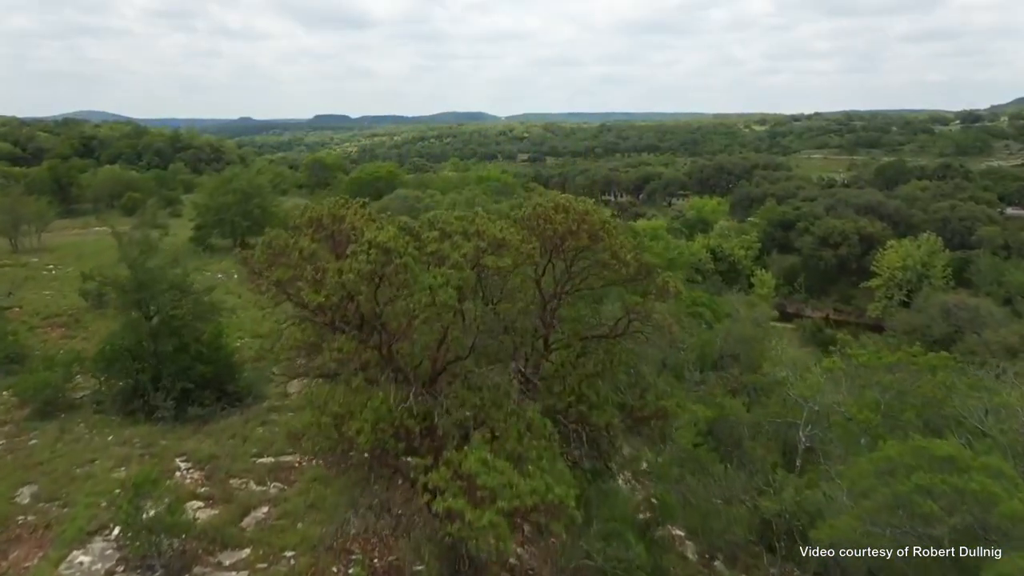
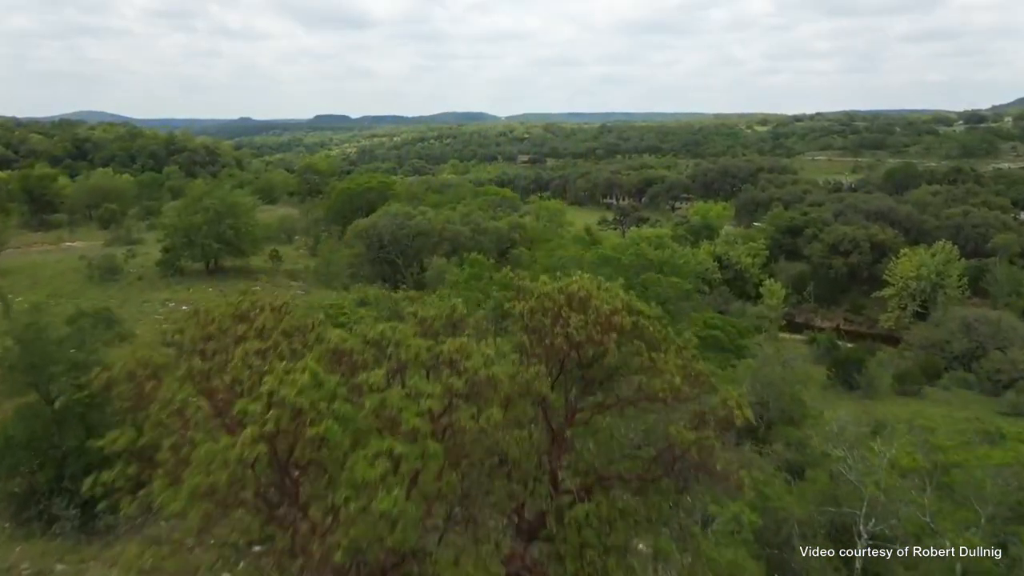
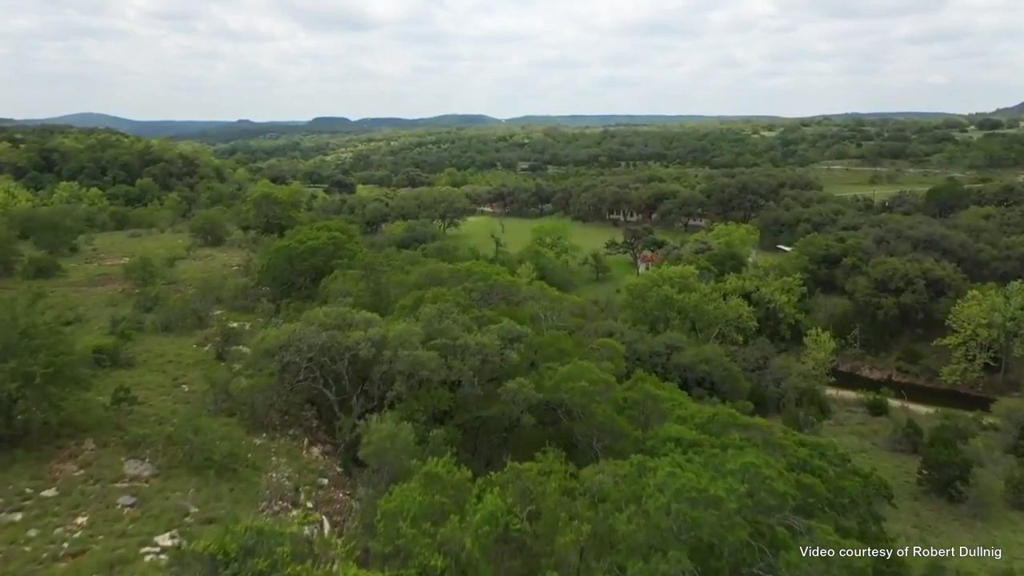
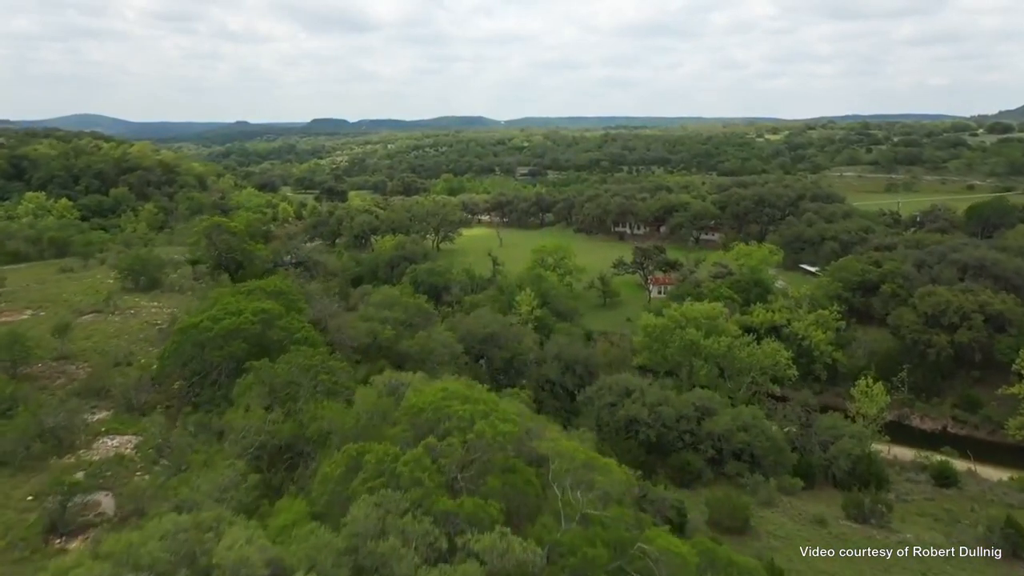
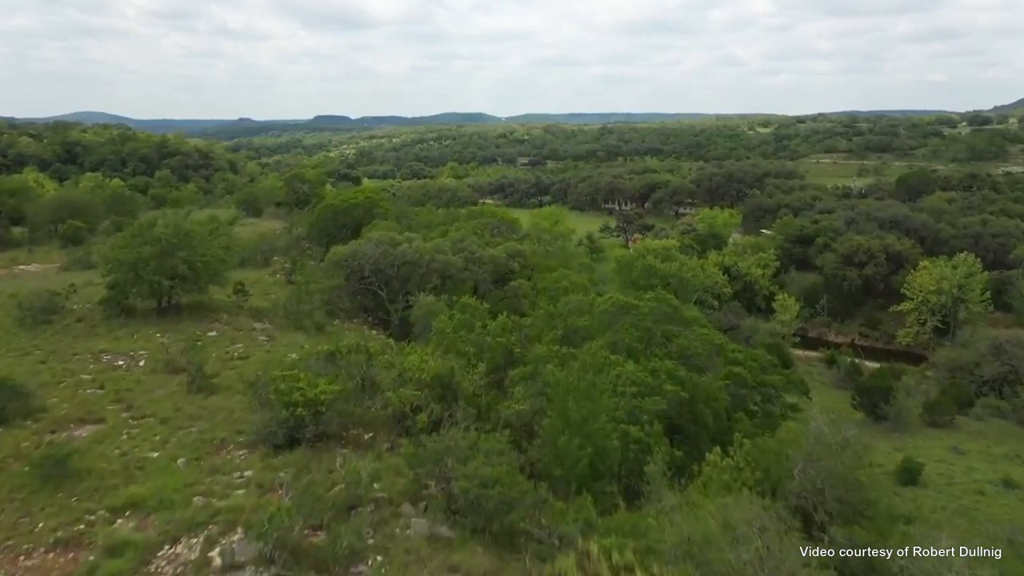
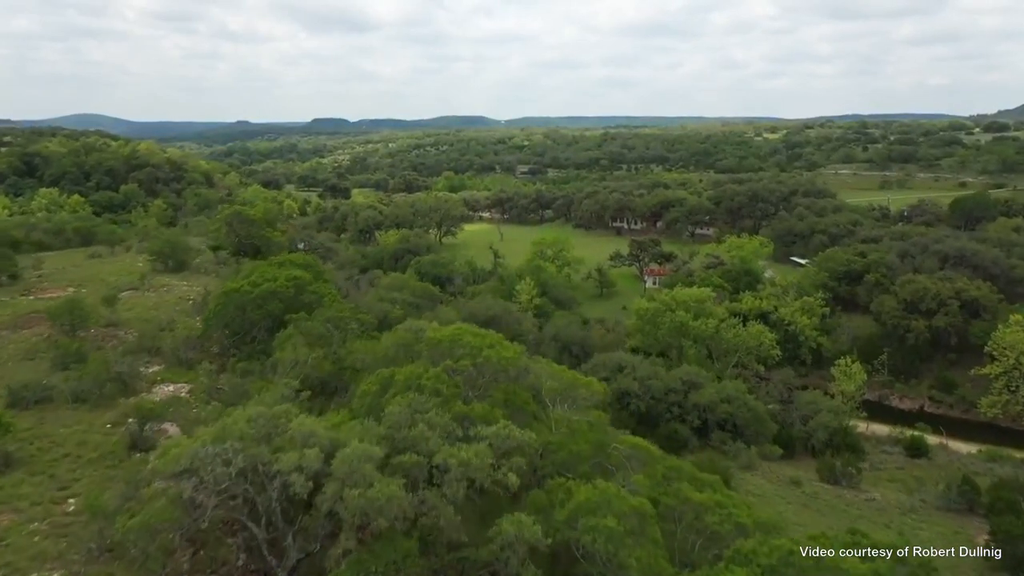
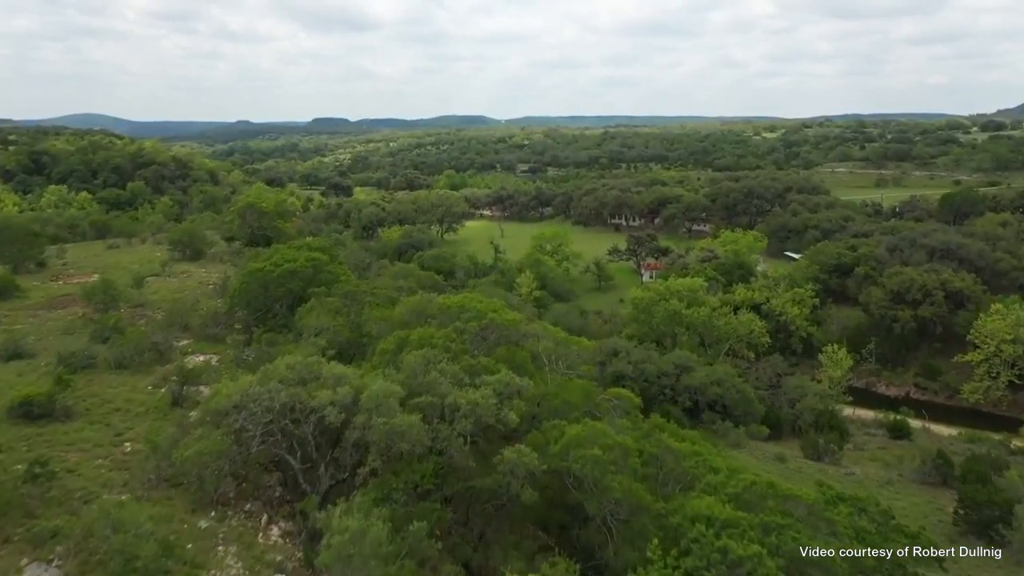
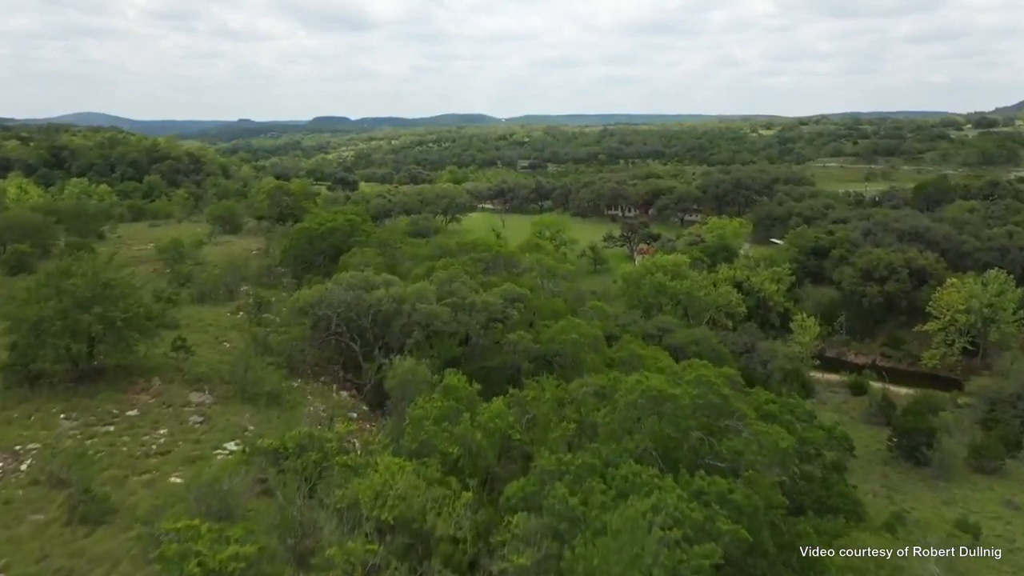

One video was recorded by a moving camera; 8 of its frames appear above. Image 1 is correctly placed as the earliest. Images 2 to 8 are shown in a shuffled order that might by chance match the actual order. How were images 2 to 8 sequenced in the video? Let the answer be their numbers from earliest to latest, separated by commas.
2, 5, 8, 3, 7, 6, 4
